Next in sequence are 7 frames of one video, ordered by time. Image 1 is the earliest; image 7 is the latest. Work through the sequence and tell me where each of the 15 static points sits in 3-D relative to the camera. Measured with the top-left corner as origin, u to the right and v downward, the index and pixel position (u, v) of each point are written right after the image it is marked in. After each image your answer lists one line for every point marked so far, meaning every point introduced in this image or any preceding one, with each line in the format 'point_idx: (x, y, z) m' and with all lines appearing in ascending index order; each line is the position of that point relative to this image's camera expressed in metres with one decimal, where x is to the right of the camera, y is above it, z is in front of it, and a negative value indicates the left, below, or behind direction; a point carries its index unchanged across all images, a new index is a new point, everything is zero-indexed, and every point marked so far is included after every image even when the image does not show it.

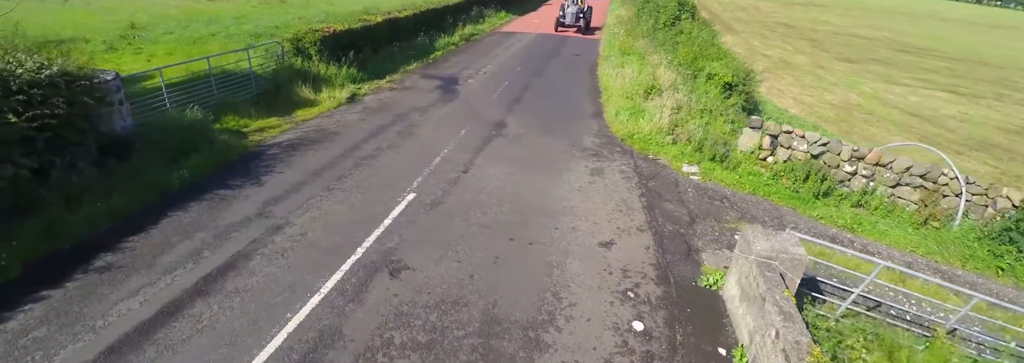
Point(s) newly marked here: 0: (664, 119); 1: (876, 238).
0: (+3.4, +1.4, +11.5) m
1: (+6.1, -0.9, +8.6) m
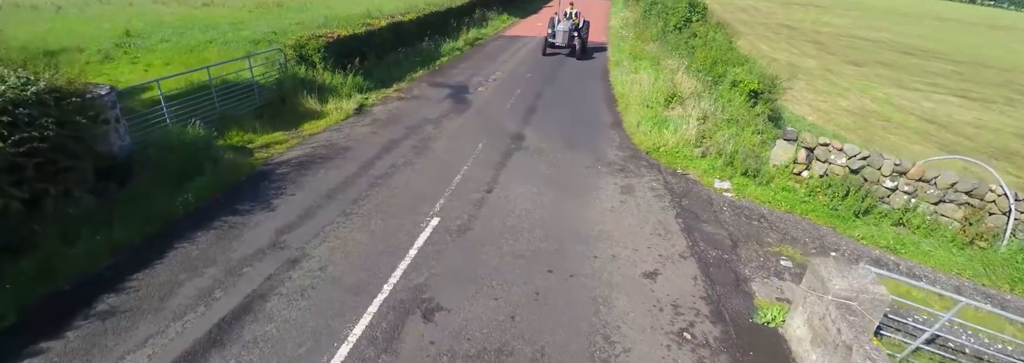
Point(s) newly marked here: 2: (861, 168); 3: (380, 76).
0: (+3.9, +1.1, +11.0) m
1: (+6.6, -1.2, +8.1) m
2: (+6.4, +0.2, +9.4) m
3: (-3.9, +3.1, +15.1) m
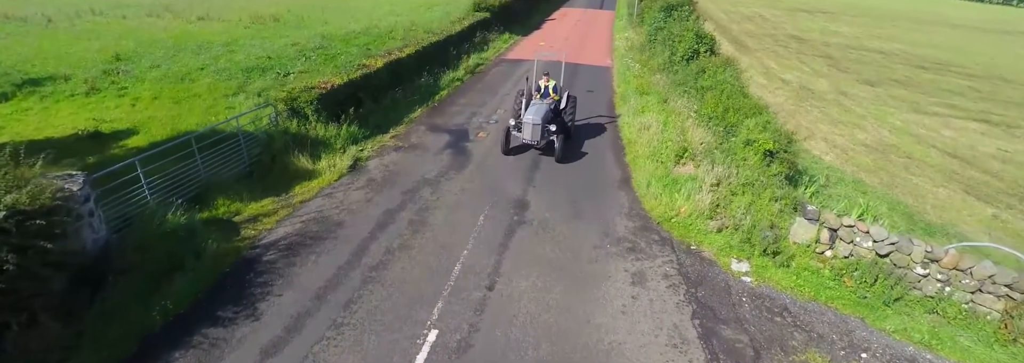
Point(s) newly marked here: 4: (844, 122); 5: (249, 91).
0: (+3.9, -0.4, +10.4) m
1: (+6.6, -2.7, +7.5) m
2: (+6.5, -1.2, +8.7) m
3: (-3.9, +1.7, +14.5) m
4: (+12.7, +2.3, +19.5) m
5: (-9.3, +3.2, +18.0) m
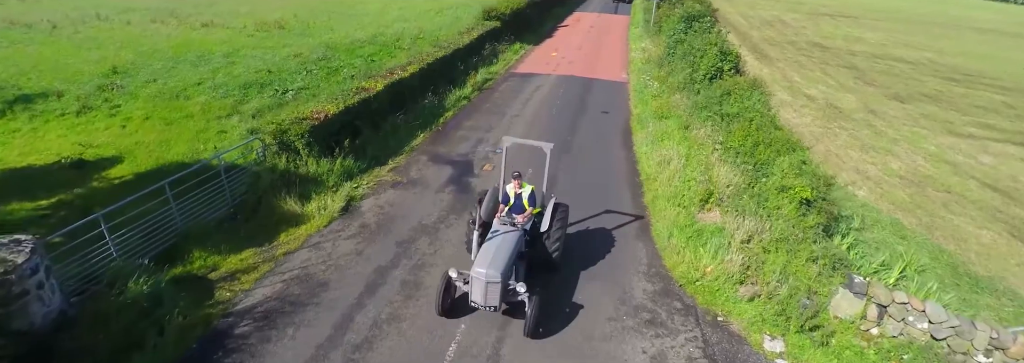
0: (+4.0, -1.4, +9.3) m
1: (+6.6, -3.8, +6.4) m
2: (+6.5, -2.3, +7.6) m
3: (-3.7, +0.8, +13.6) m
4: (+13.0, +1.2, +18.2) m
5: (-9.0, +2.4, +17.1) m
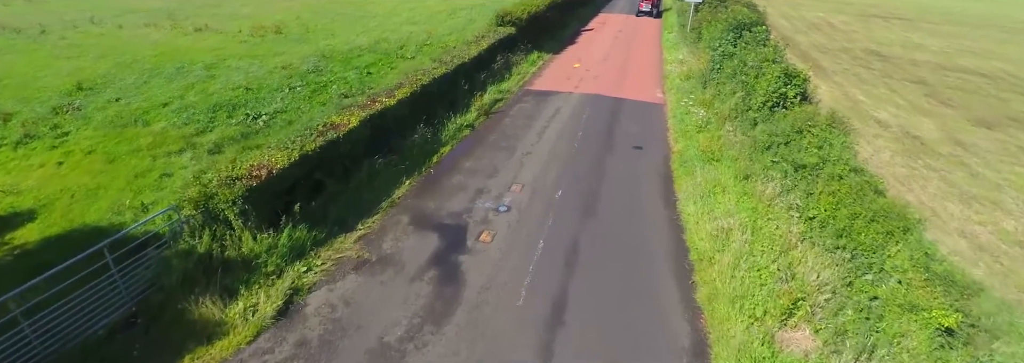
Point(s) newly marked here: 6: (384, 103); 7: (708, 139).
0: (+3.9, -3.0, +6.0) m
1: (+6.4, -5.4, +3.0) m
2: (+6.3, -3.9, +4.2) m
3: (-3.6, -0.7, +10.5) m
4: (+13.3, -0.4, +14.4) m
5: (-8.8, +1.0, +14.3) m
6: (-3.4, +2.0, +13.2) m
7: (+5.4, +1.2, +14.1) m
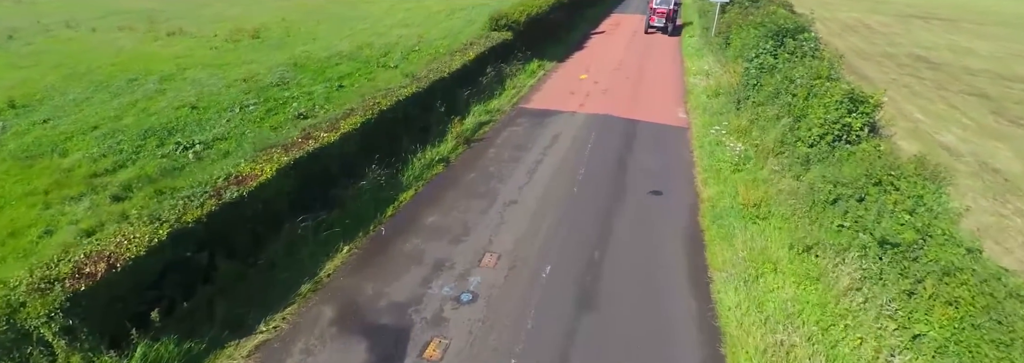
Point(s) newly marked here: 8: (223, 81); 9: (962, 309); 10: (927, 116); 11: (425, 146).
0: (+3.2, -4.3, +2.8) m
1: (+5.6, -6.7, -0.2) m
2: (+5.6, -5.2, +1.0) m
3: (-4.1, -1.9, +7.6) m
4: (+12.9, -1.6, +10.9) m
5: (-9.2, -0.1, +11.5) m
6: (-3.8, +0.8, +10.2) m
7: (+5.0, 0.0, +10.9) m
8: (-10.7, +3.7, +19.0) m
9: (+5.5, -1.5, +6.3) m
10: (+15.8, +2.7, +19.0) m
11: (-2.3, +0.9, +12.6) m
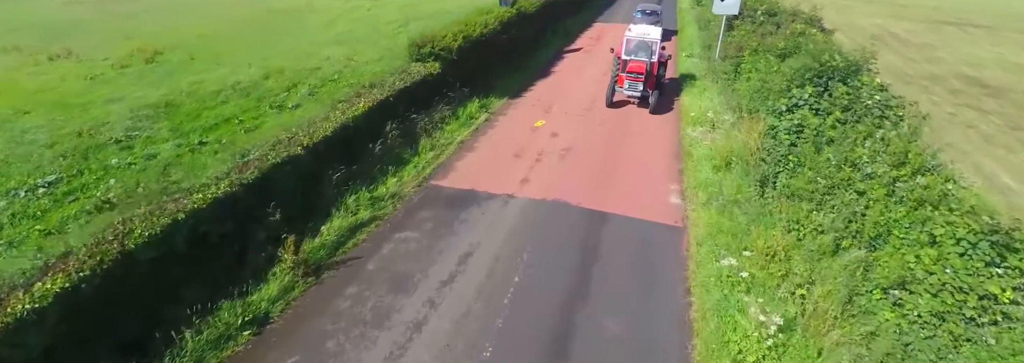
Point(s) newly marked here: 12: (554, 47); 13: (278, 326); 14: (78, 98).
0: (+1.2, -6.8, -2.2) m
1: (+3.6, -9.3, -5.2) m
2: (+3.6, -7.7, -4.1) m
3: (-6.0, -4.4, +2.7) m
4: (+11.0, -3.8, +5.7) m
5: (-11.1, -2.7, +6.6) m
6: (-5.7, -1.7, +5.3) m
7: (+3.1, -2.4, +5.8) m
8: (-12.5, +1.2, +14.0) m
9: (+3.5, -3.9, +1.2) m
10: (+13.9, +0.6, +13.7) m
11: (-4.2, -1.6, +7.6) m
12: (+1.6, +5.1, +19.6) m
13: (-3.2, -2.1, +7.3) m
14: (-14.4, +2.7, +17.0) m
